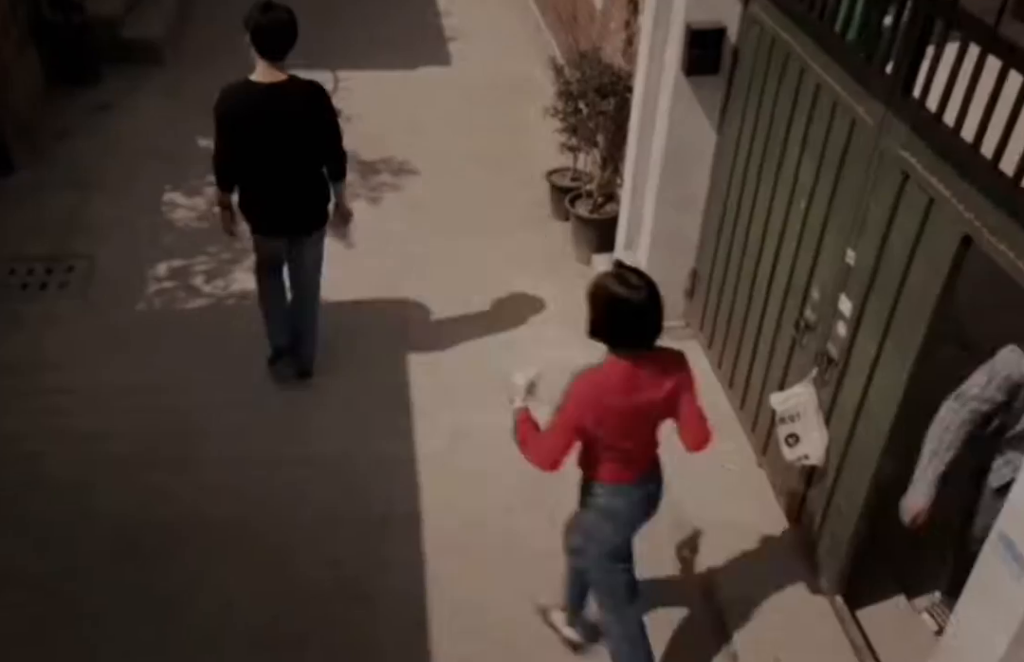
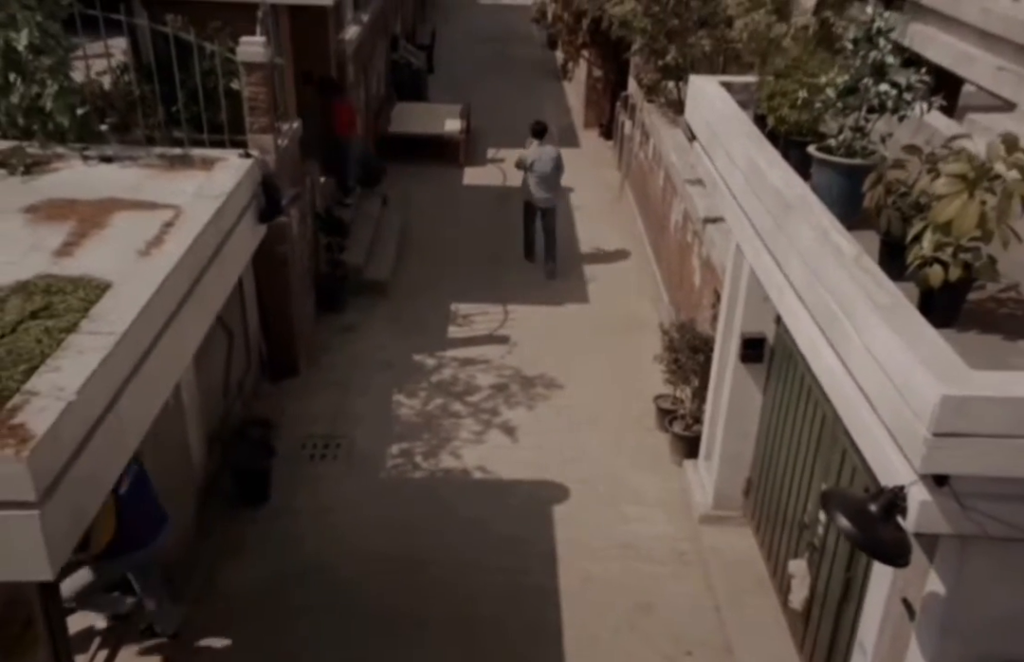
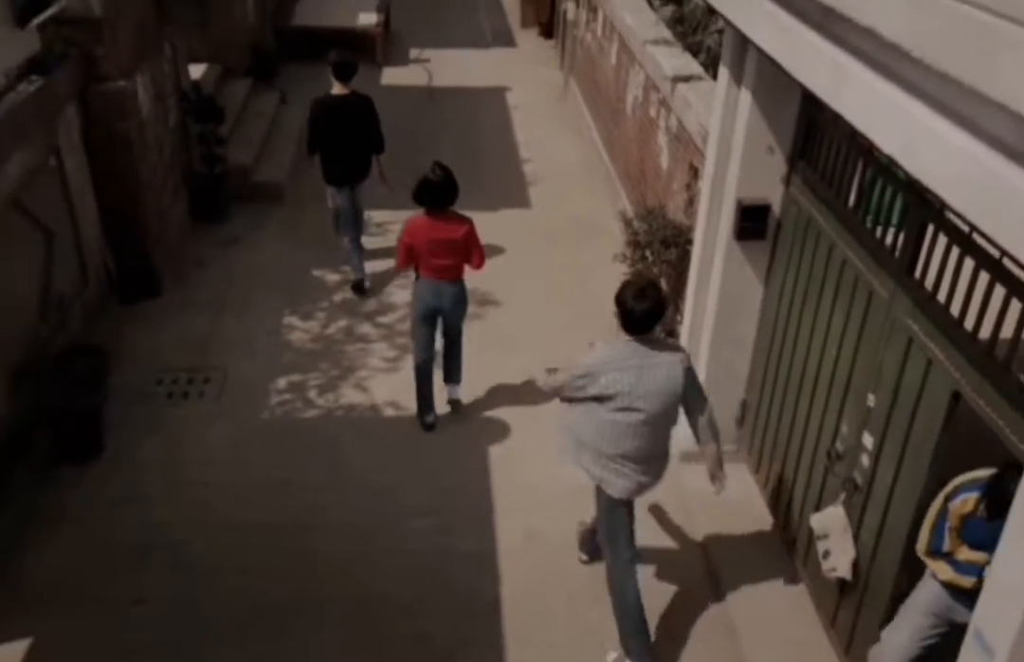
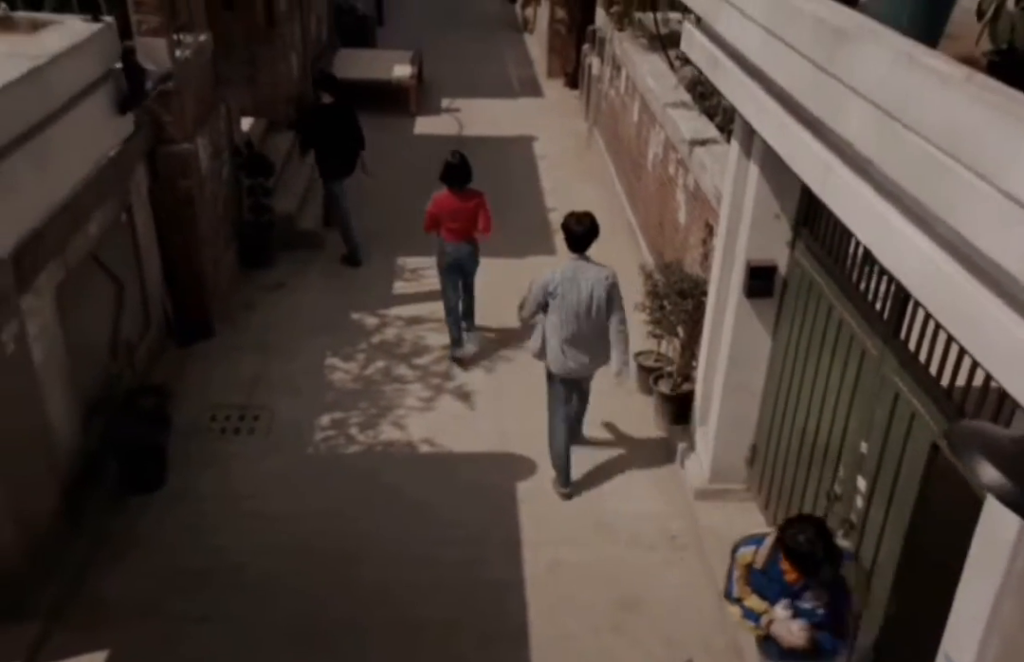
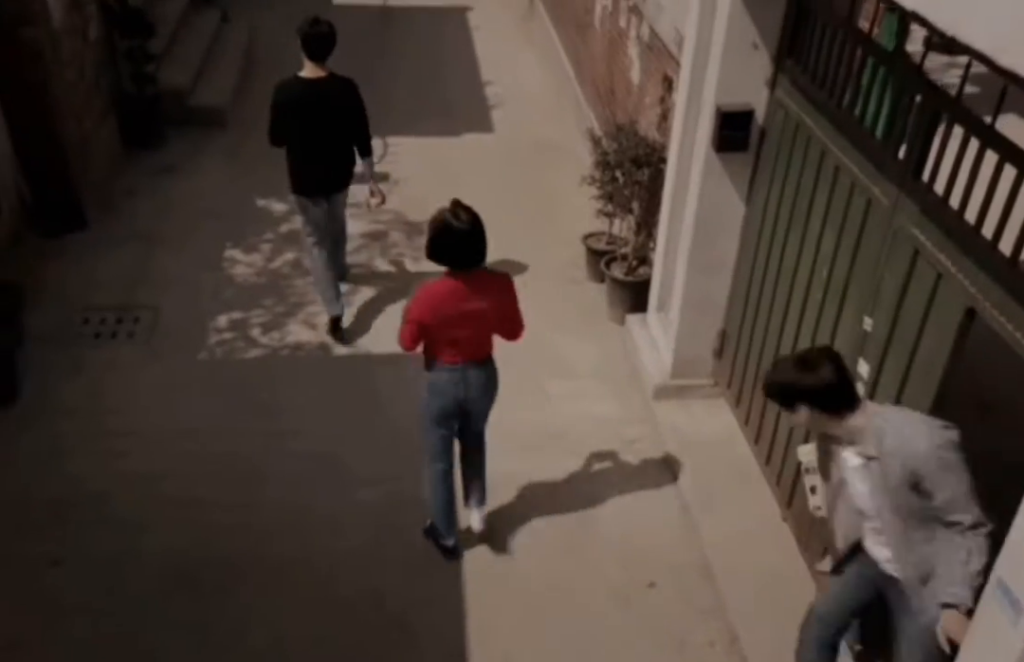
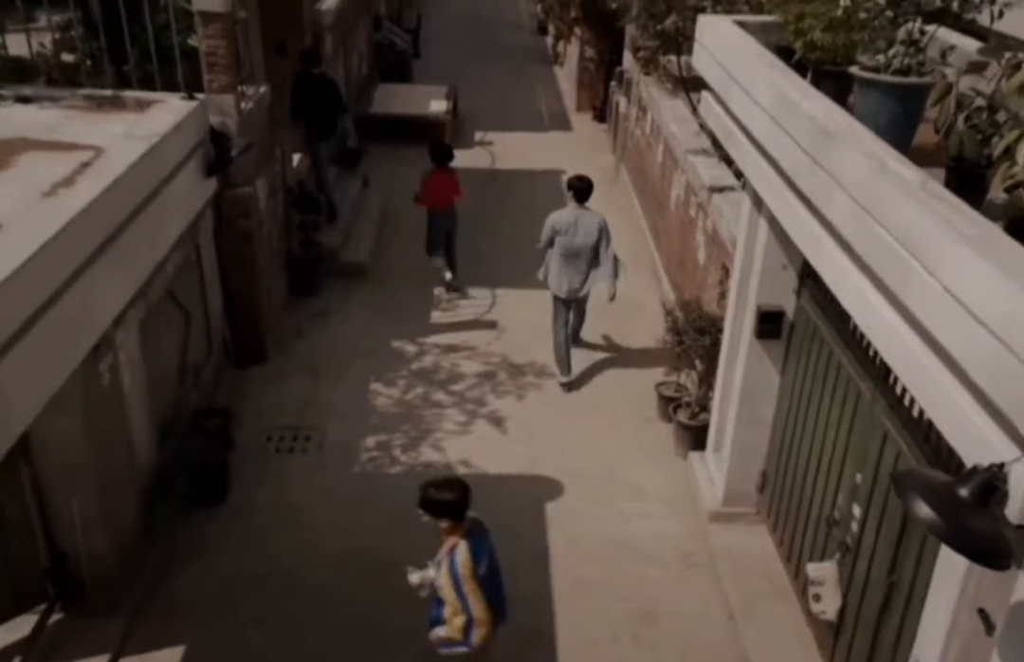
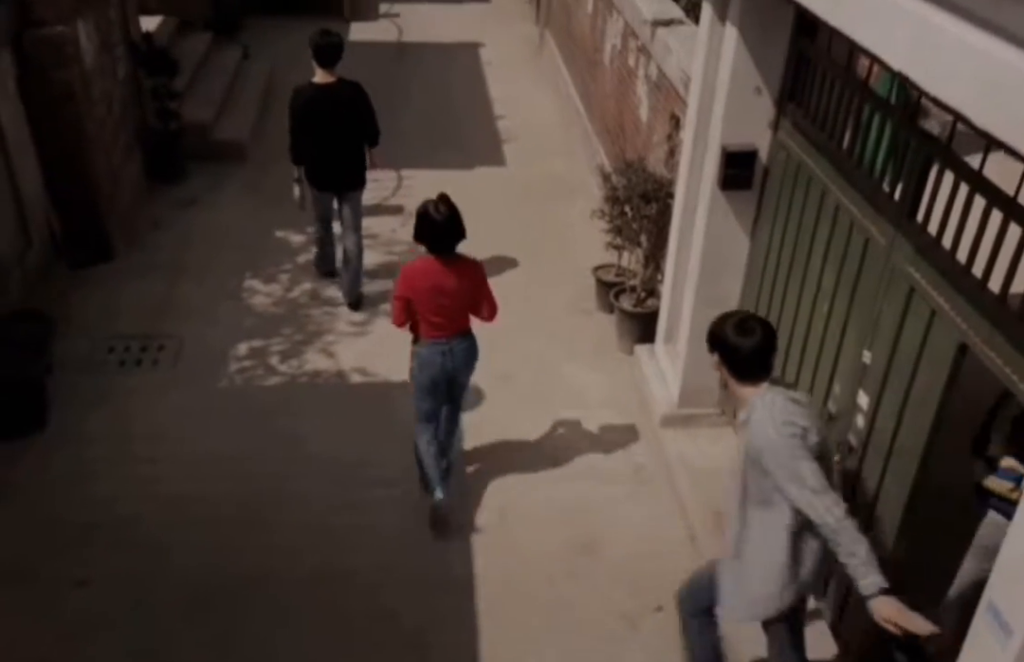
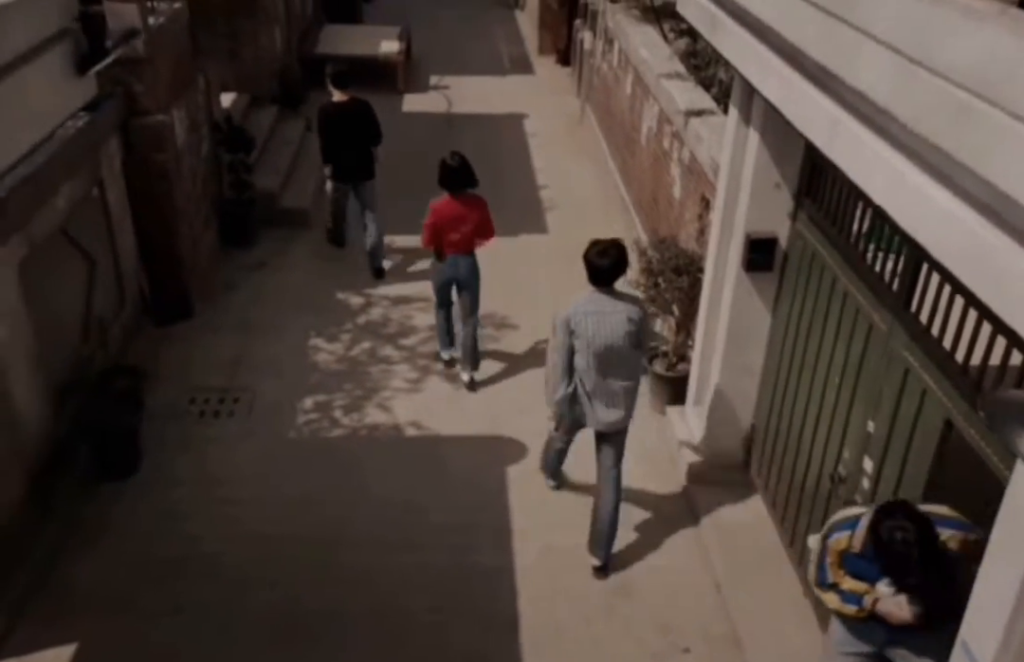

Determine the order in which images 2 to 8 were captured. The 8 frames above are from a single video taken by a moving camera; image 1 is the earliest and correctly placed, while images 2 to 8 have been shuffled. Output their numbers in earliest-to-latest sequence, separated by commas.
5, 7, 3, 8, 4, 6, 2
